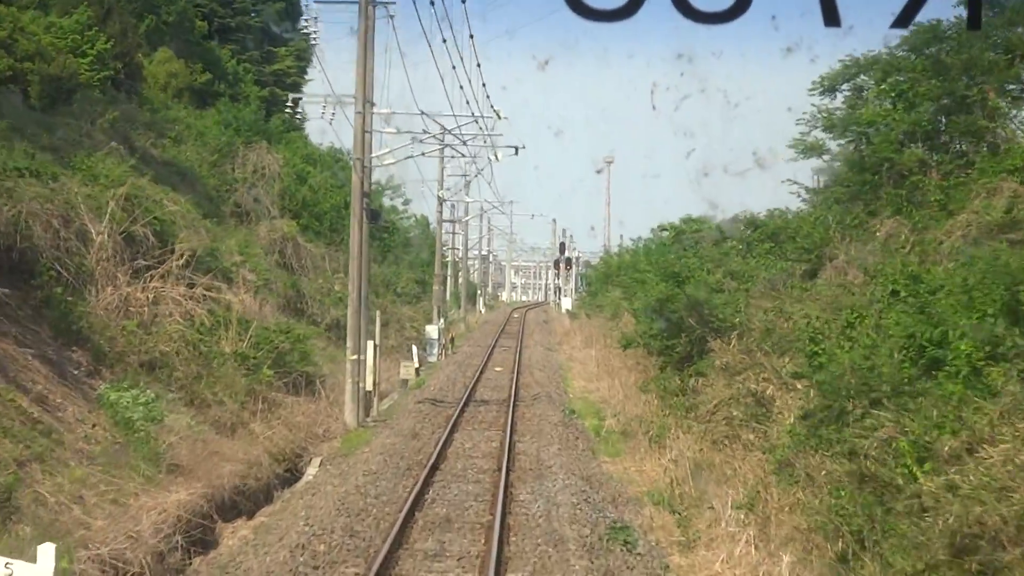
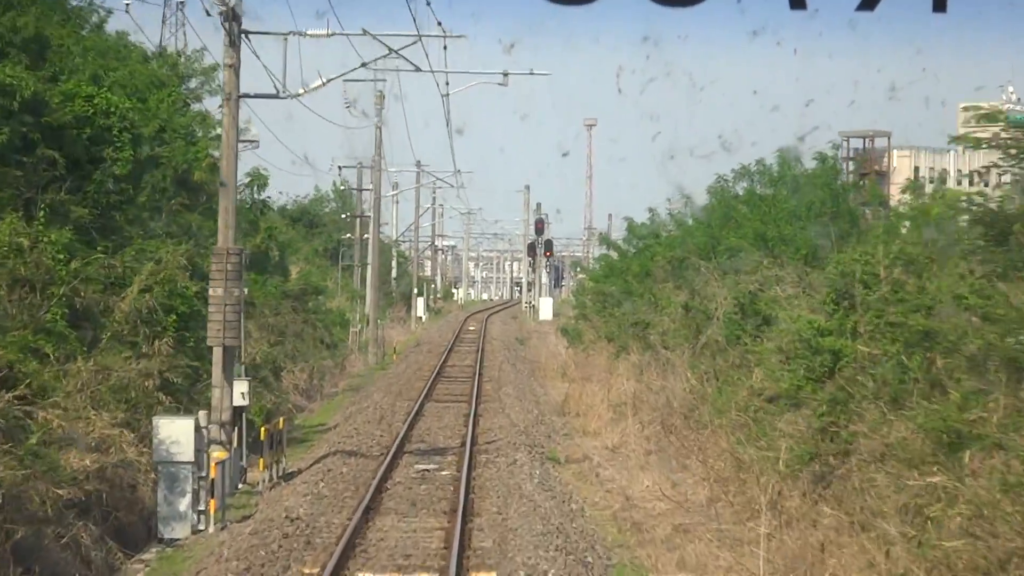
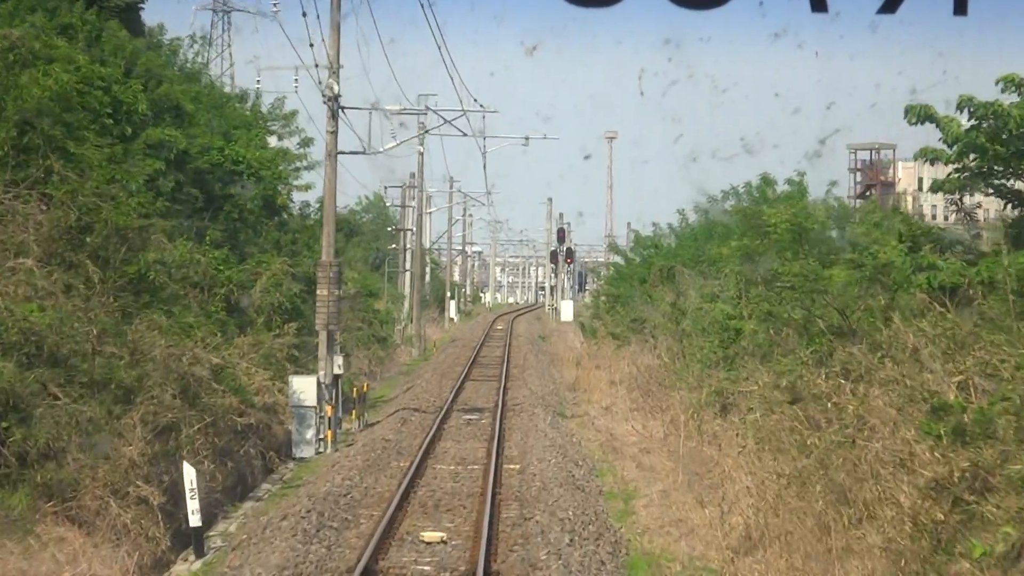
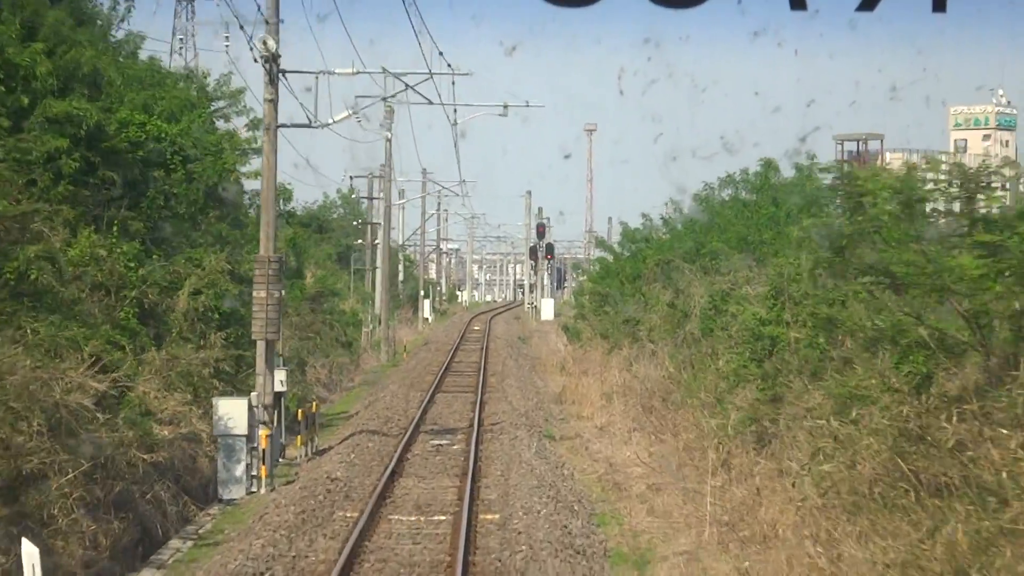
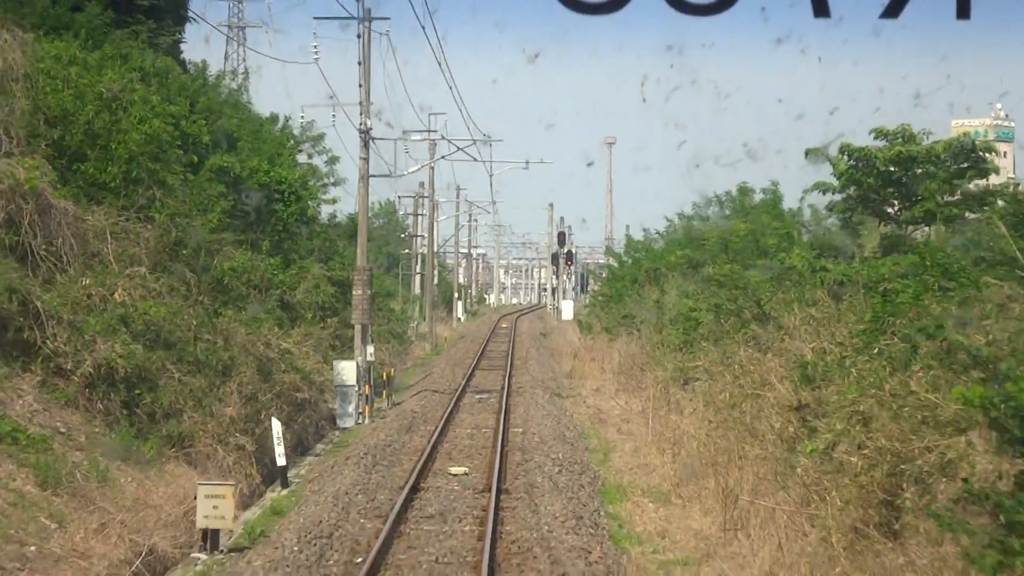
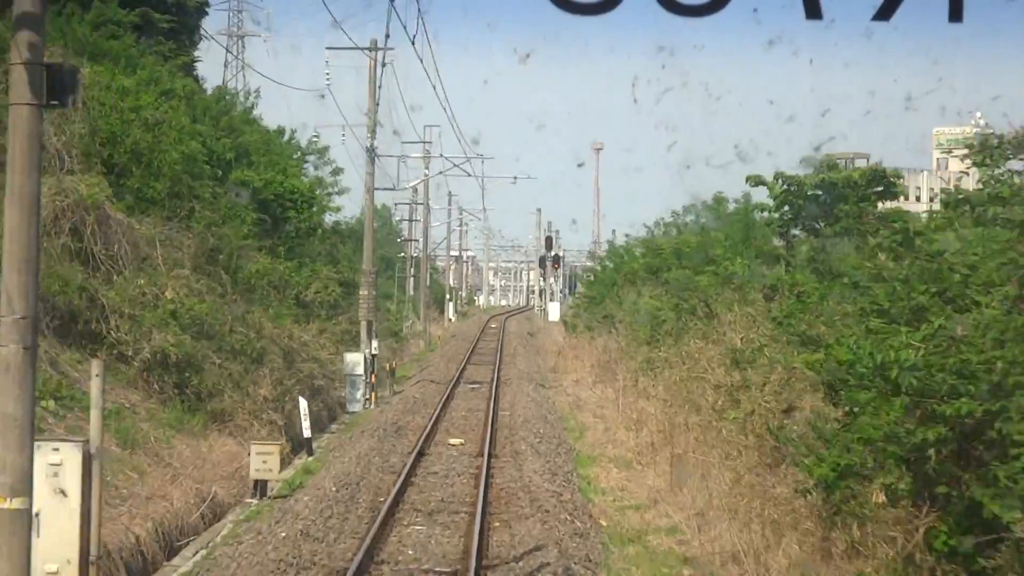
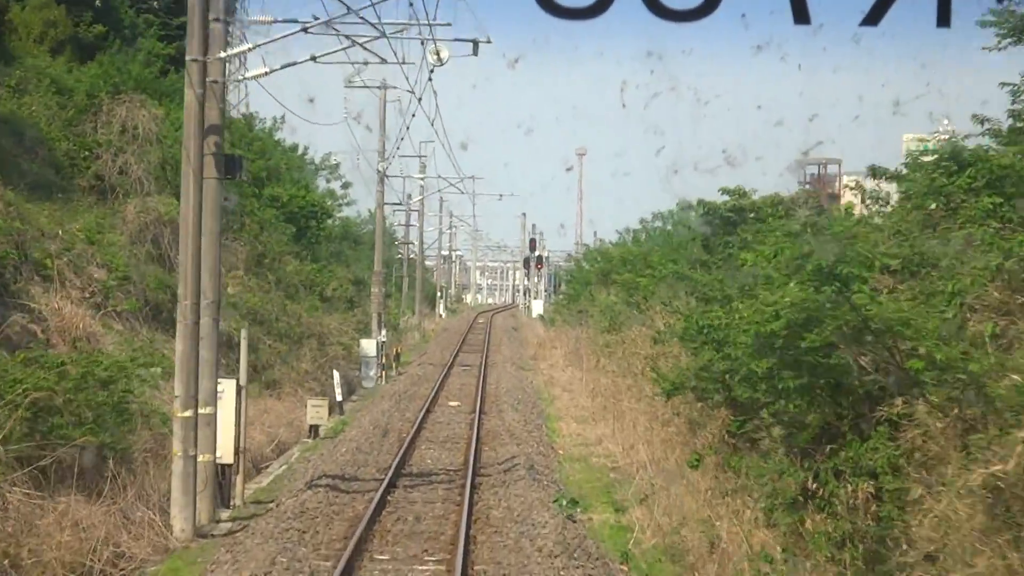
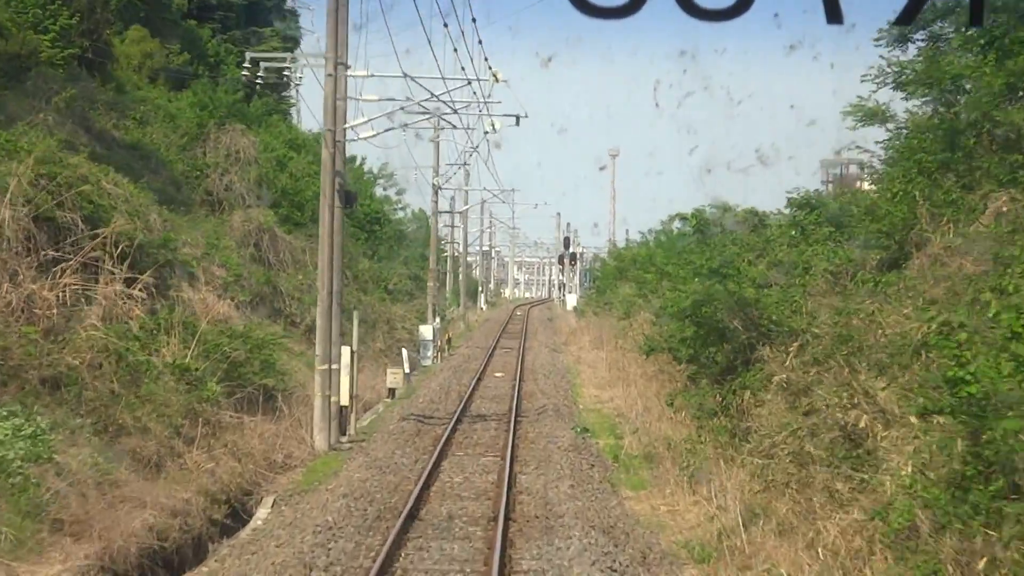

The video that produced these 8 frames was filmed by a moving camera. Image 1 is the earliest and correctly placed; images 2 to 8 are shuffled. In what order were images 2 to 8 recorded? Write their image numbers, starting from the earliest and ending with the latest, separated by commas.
8, 7, 6, 5, 3, 4, 2
